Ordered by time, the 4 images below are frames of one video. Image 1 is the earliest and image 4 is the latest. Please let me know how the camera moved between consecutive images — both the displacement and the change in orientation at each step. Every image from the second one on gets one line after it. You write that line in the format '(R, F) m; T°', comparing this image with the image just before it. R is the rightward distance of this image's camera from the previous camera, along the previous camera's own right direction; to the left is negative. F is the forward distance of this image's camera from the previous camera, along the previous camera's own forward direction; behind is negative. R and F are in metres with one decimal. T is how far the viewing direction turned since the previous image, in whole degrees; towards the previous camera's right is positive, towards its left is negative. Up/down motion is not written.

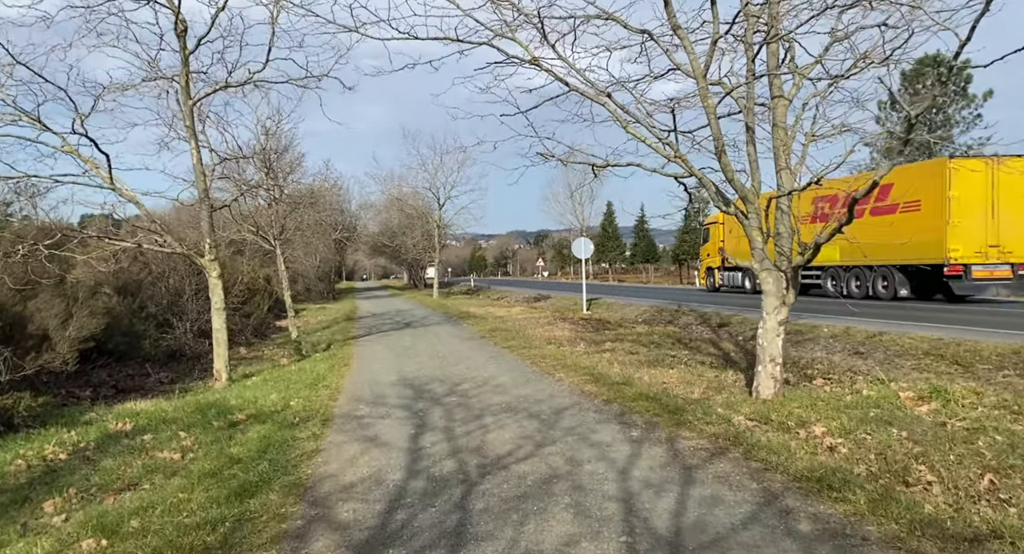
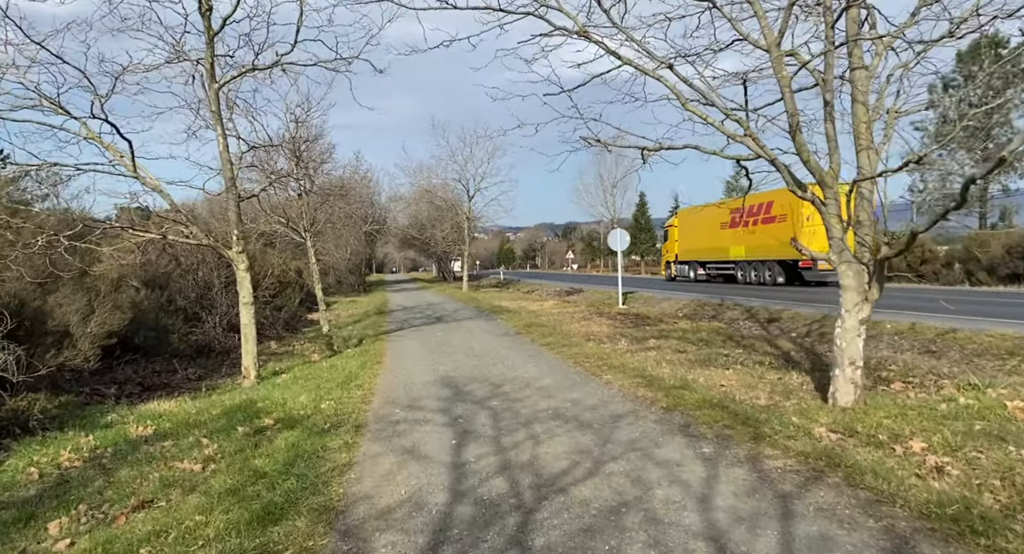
(-0.2, +0.7) m; -3°
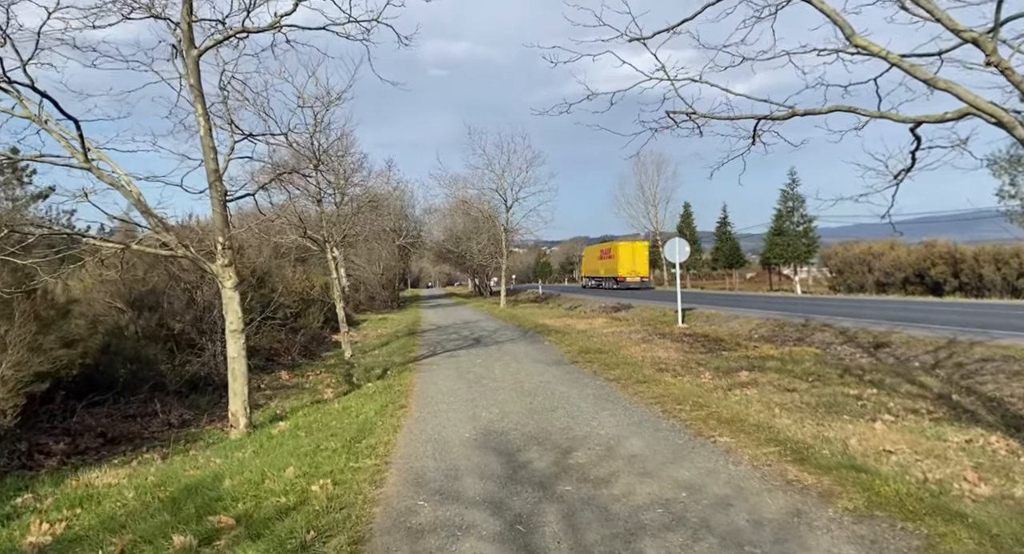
(-0.3, +2.4) m; -3°
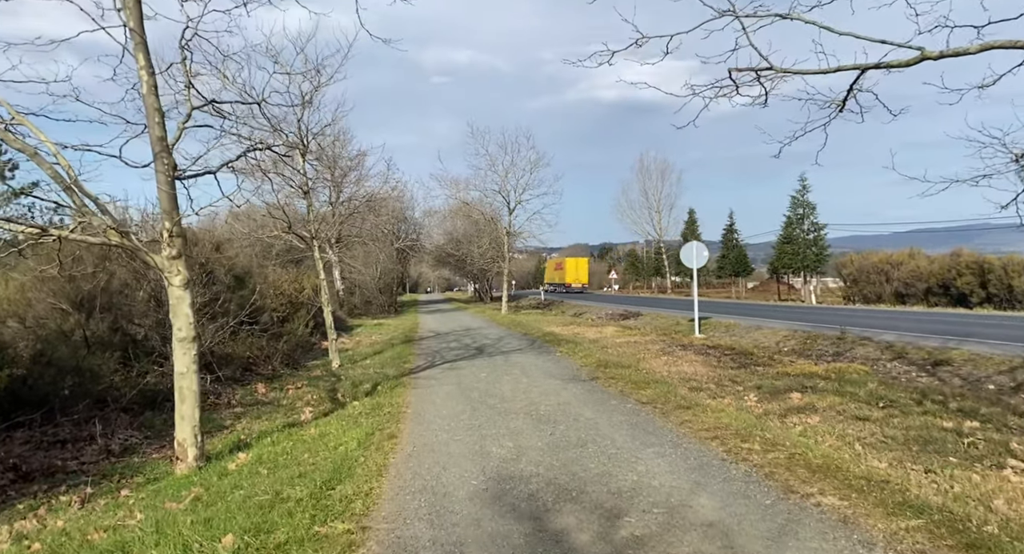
(-0.2, +1.6) m; 0°
